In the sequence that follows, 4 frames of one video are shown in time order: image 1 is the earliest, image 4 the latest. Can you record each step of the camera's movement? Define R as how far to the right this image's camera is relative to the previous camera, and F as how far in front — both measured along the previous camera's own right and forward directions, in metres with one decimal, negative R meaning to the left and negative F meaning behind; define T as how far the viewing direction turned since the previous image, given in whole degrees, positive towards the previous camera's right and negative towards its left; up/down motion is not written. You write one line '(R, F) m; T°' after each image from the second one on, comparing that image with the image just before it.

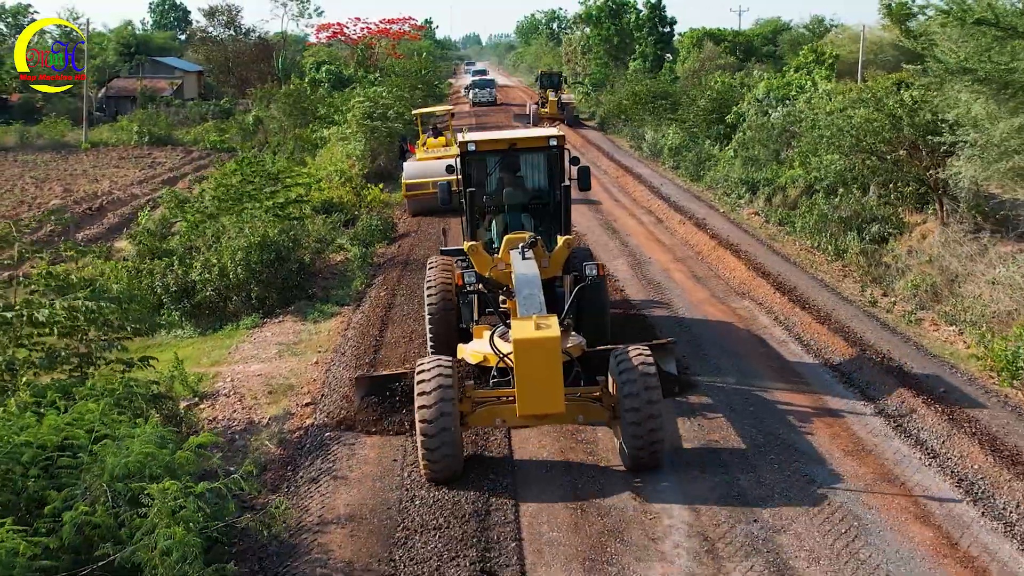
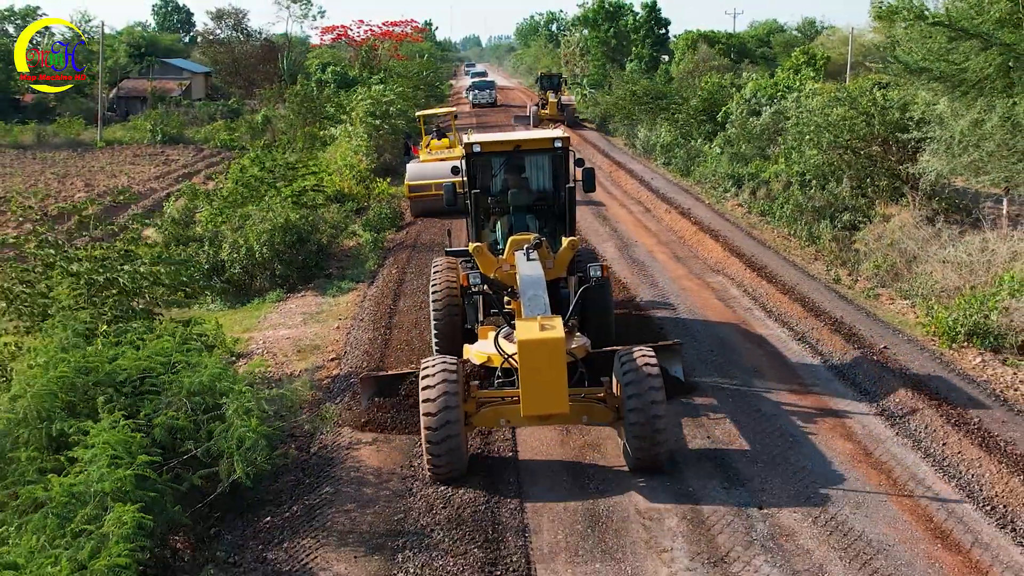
(0.0, -1.2) m; 0°
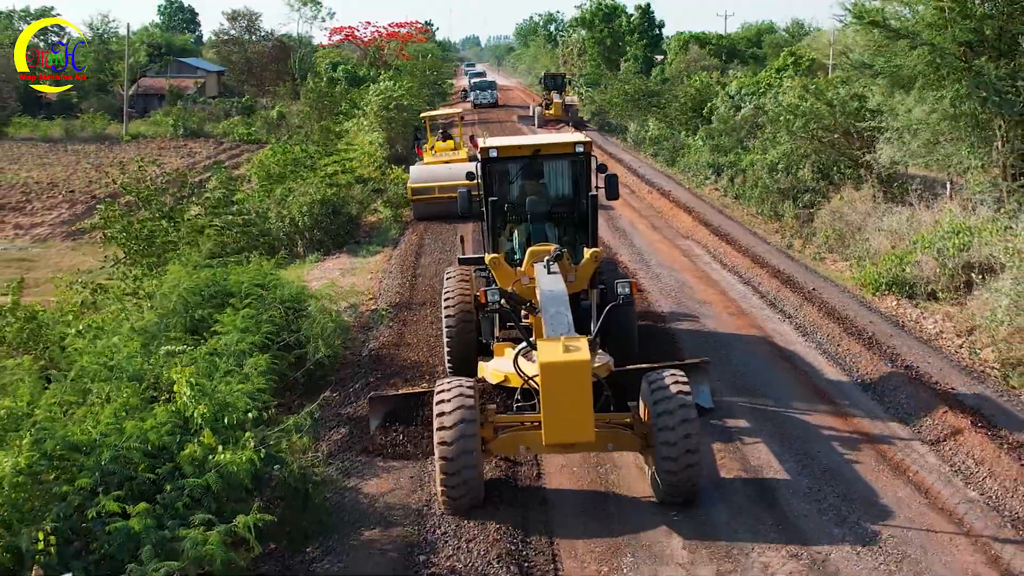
(-0.1, -2.2) m; 0°
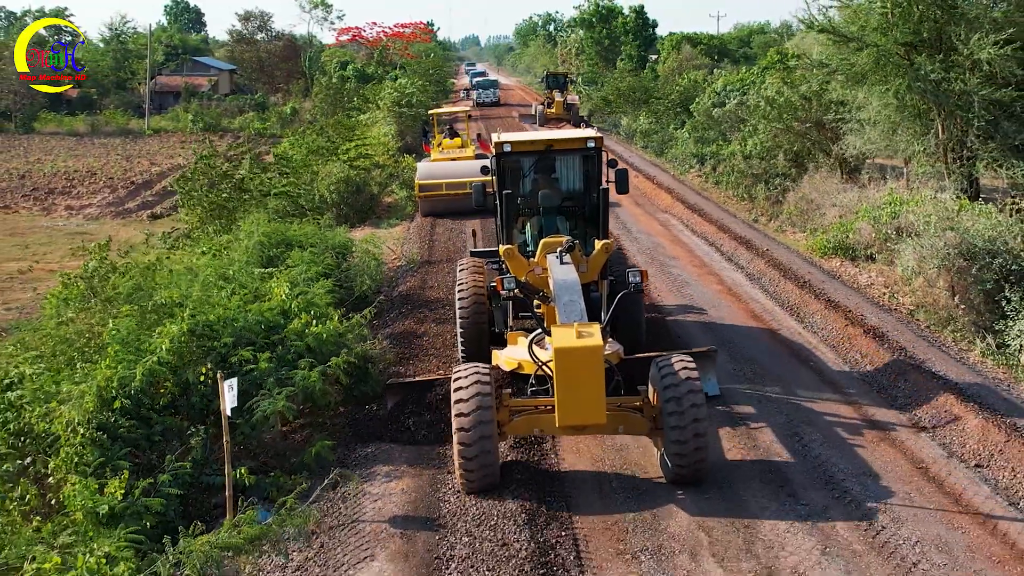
(0.0, -2.1) m; 0°
